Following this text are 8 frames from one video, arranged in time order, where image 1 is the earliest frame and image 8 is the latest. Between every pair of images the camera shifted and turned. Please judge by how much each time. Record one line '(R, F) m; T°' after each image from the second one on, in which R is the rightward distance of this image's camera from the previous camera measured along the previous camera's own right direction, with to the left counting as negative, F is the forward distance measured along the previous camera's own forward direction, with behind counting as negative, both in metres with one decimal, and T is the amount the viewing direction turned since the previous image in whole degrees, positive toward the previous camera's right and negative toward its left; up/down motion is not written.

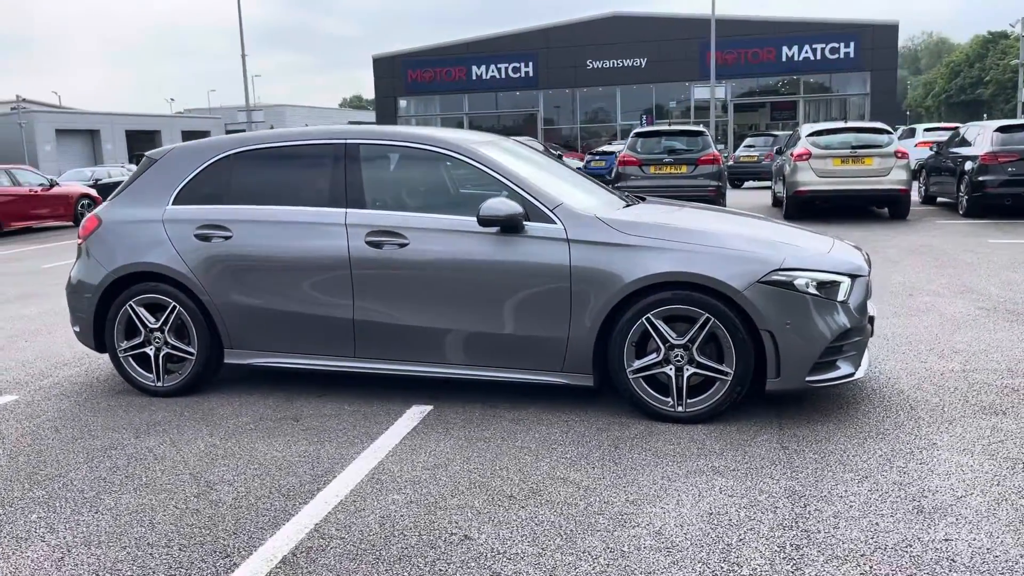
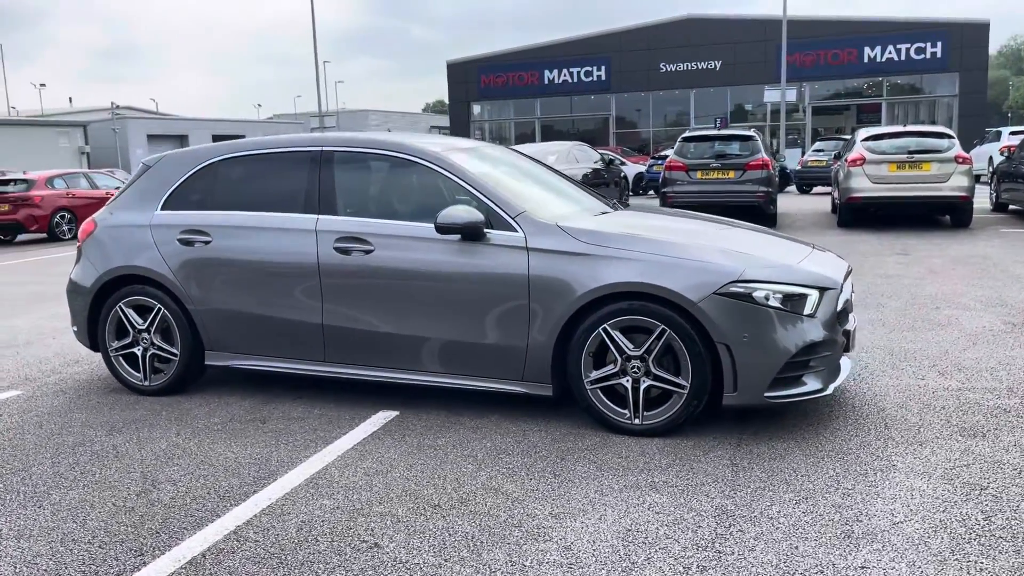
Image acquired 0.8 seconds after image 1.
(+0.6, 0.0) m; -5°
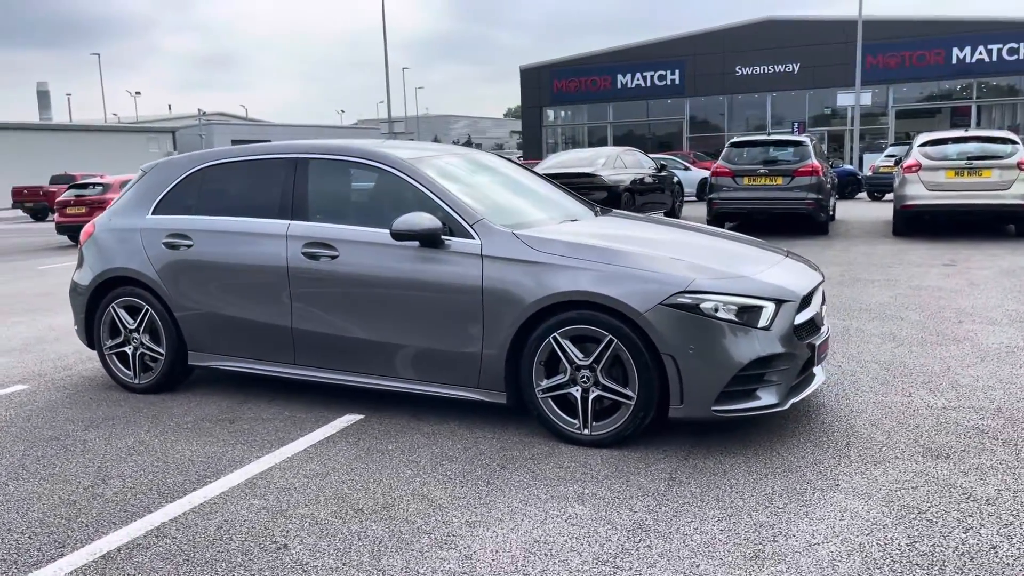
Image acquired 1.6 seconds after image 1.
(+0.6, 0.0) m; -5°
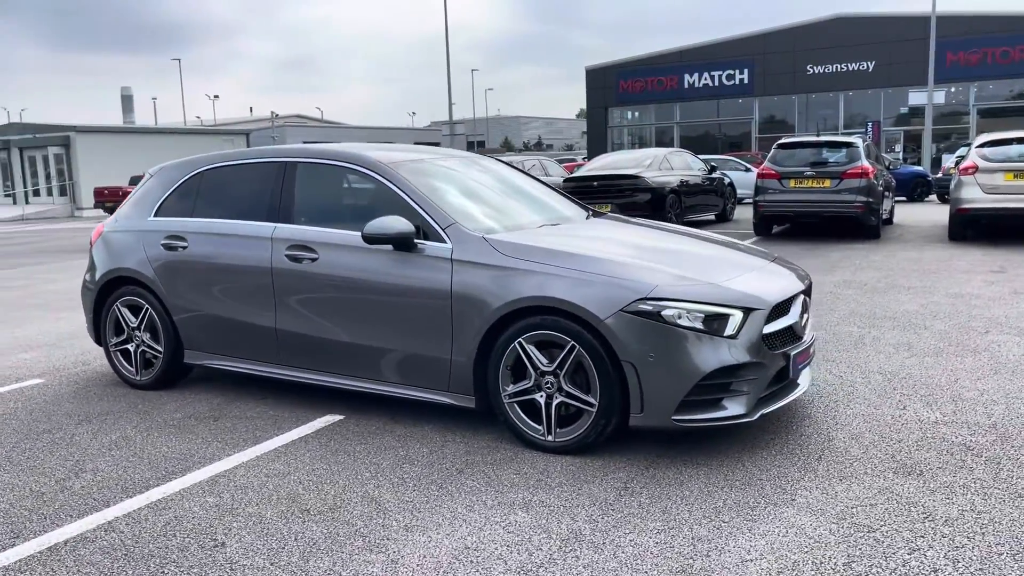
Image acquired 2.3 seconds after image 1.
(+0.5, 0.0) m; -5°
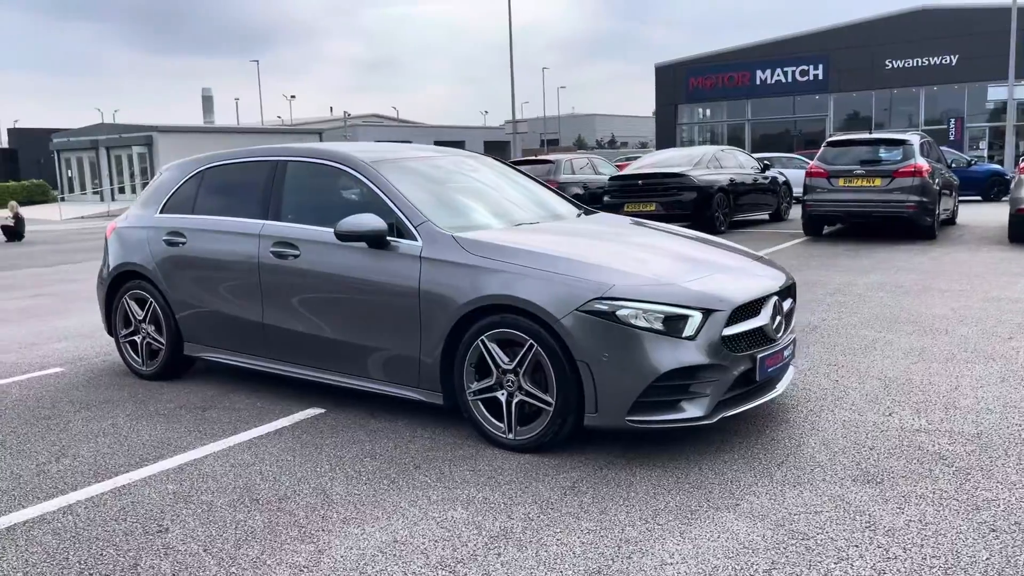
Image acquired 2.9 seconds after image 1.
(+0.5, 0.0) m; -5°
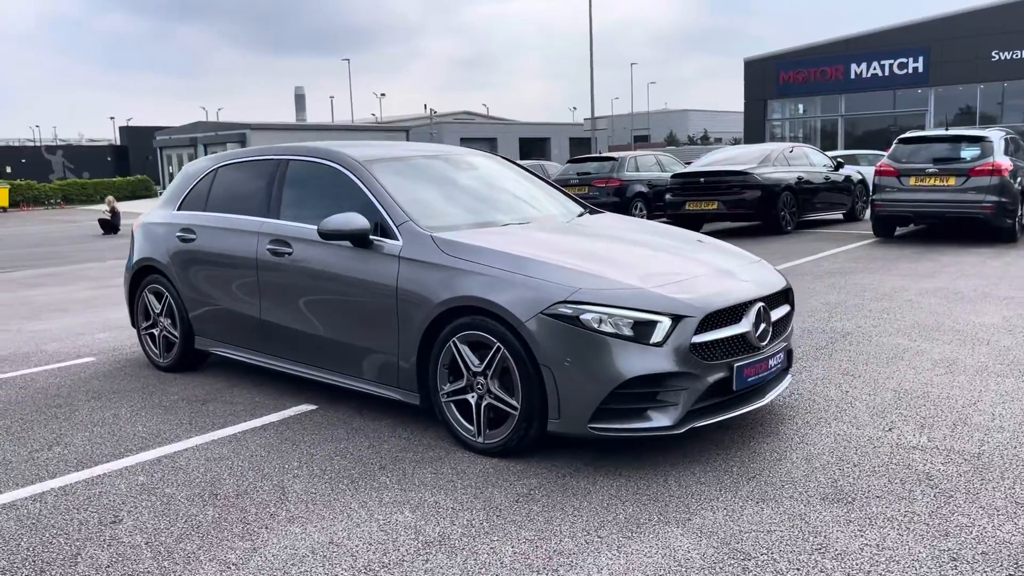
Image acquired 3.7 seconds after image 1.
(+0.5, +0.1) m; -6°
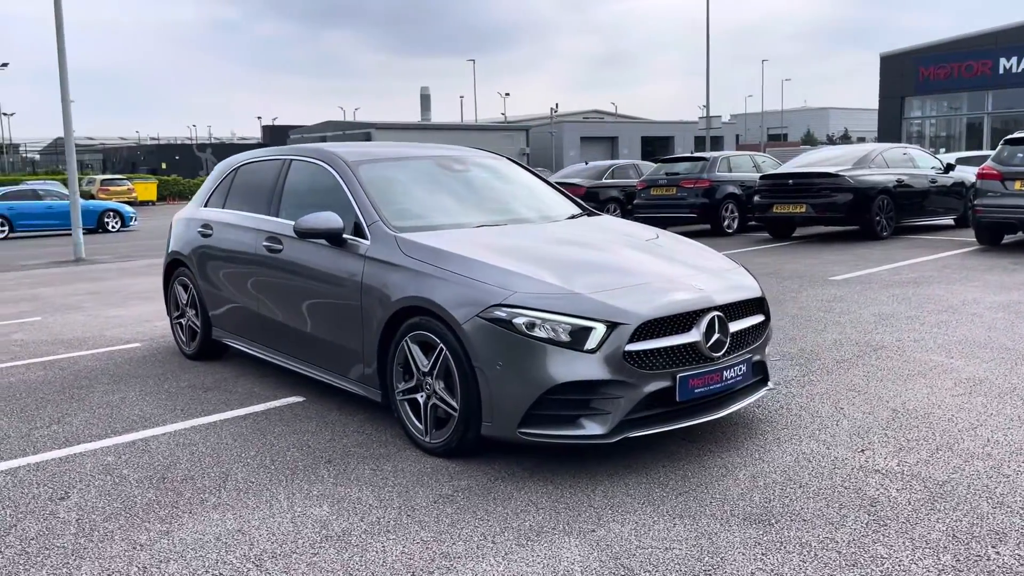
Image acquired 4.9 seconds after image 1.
(+0.8, +0.1) m; -8°
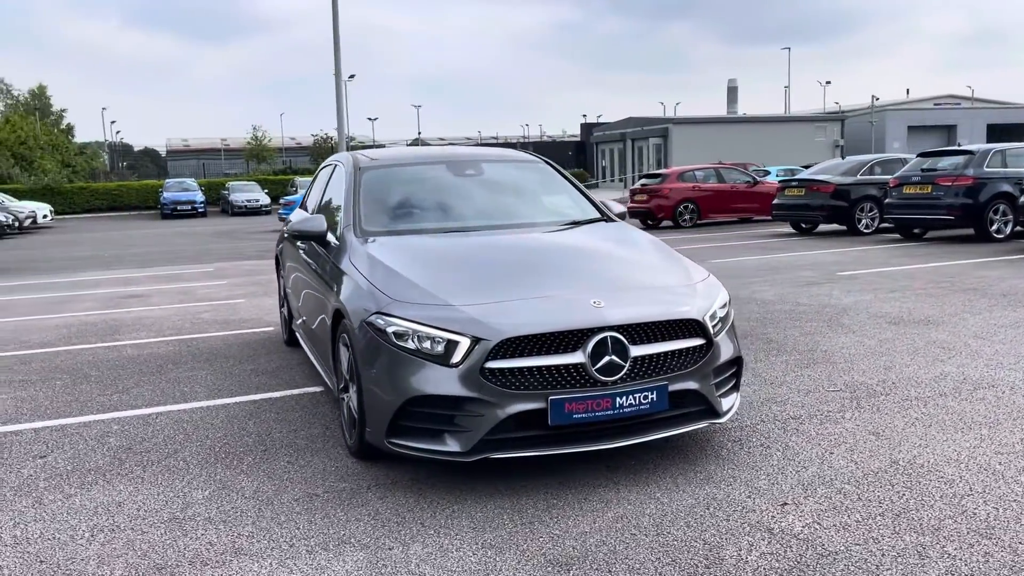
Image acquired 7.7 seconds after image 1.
(+1.8, +0.4) m; -21°
